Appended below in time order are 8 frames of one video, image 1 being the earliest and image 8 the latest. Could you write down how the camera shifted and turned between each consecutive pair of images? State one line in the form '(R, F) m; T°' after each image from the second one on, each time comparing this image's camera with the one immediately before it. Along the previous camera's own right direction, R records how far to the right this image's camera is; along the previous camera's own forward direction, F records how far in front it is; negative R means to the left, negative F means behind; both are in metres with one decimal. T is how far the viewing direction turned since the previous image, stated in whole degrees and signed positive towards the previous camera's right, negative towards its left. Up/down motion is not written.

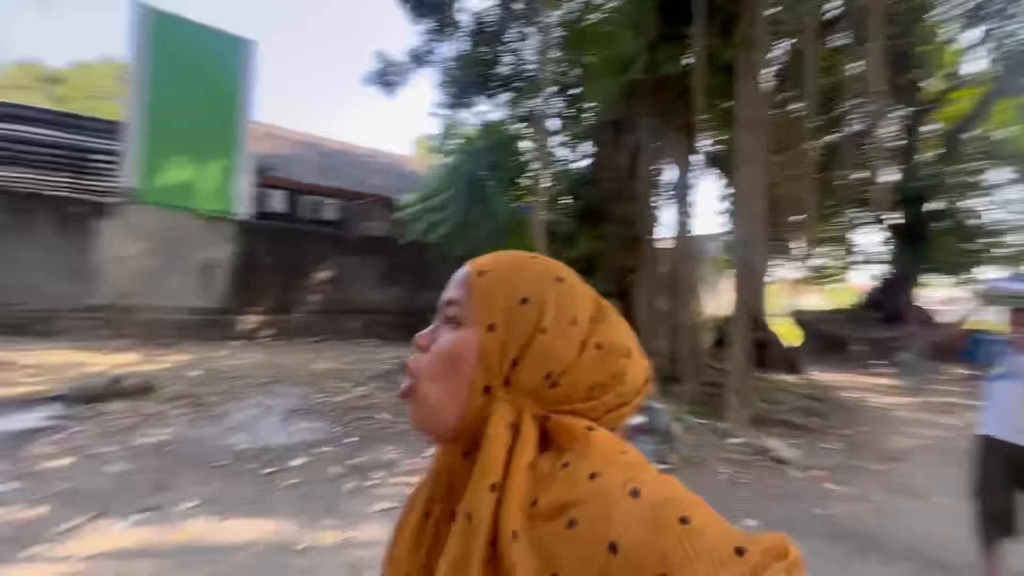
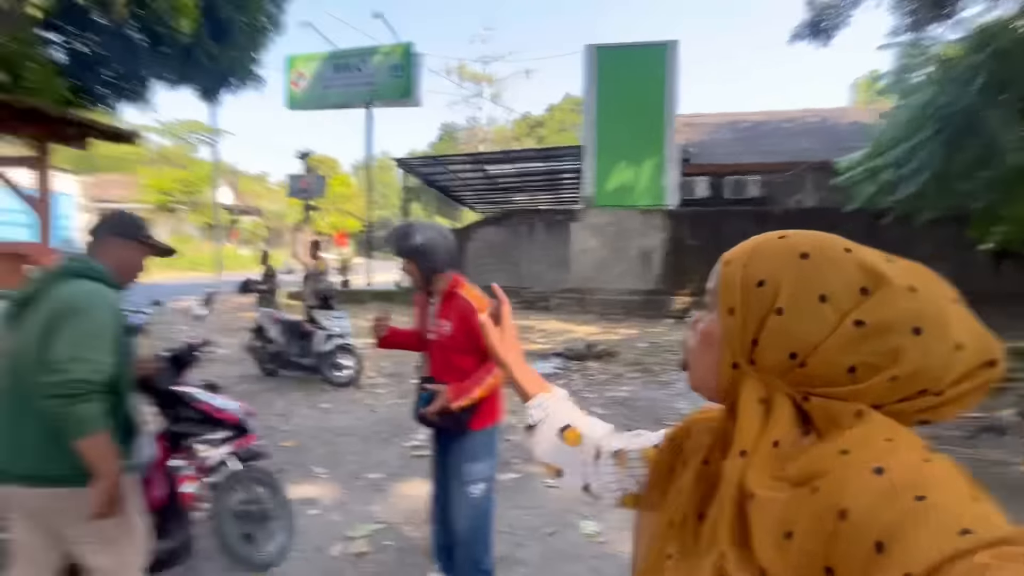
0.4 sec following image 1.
(-0.2, -0.2) m; -31°
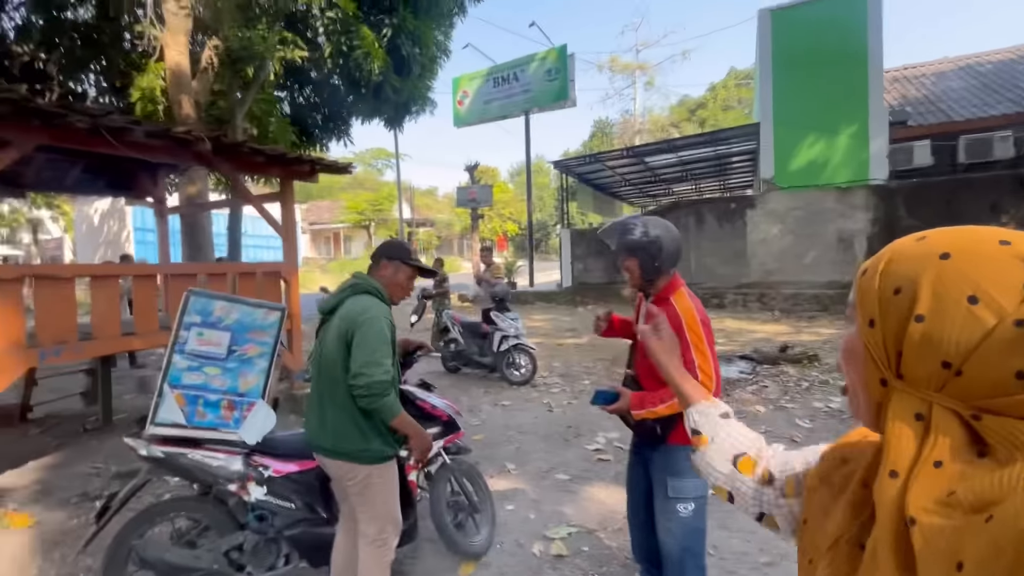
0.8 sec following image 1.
(-0.2, 0.0) m; -18°
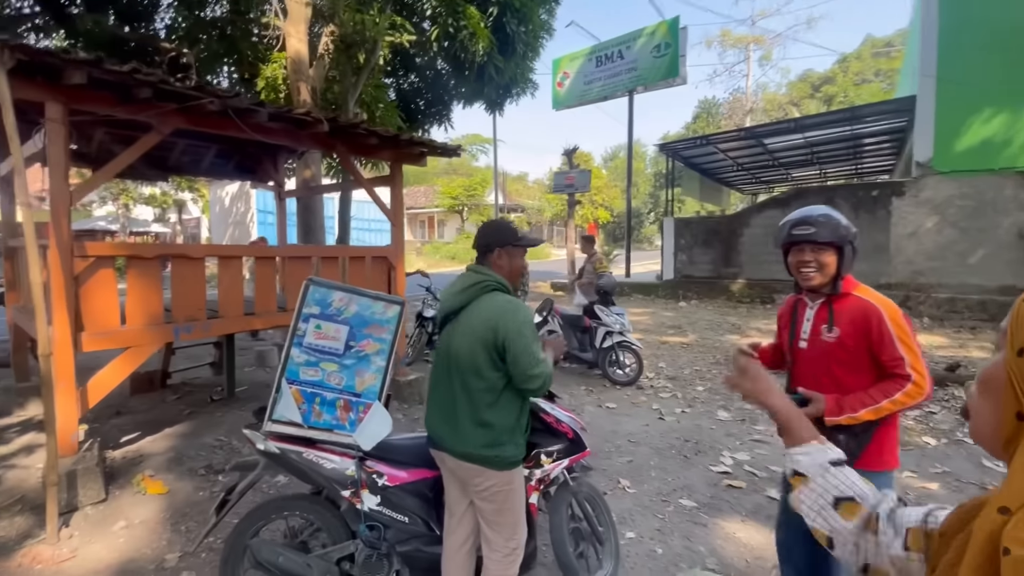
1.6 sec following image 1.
(-0.3, +0.4) m; -10°
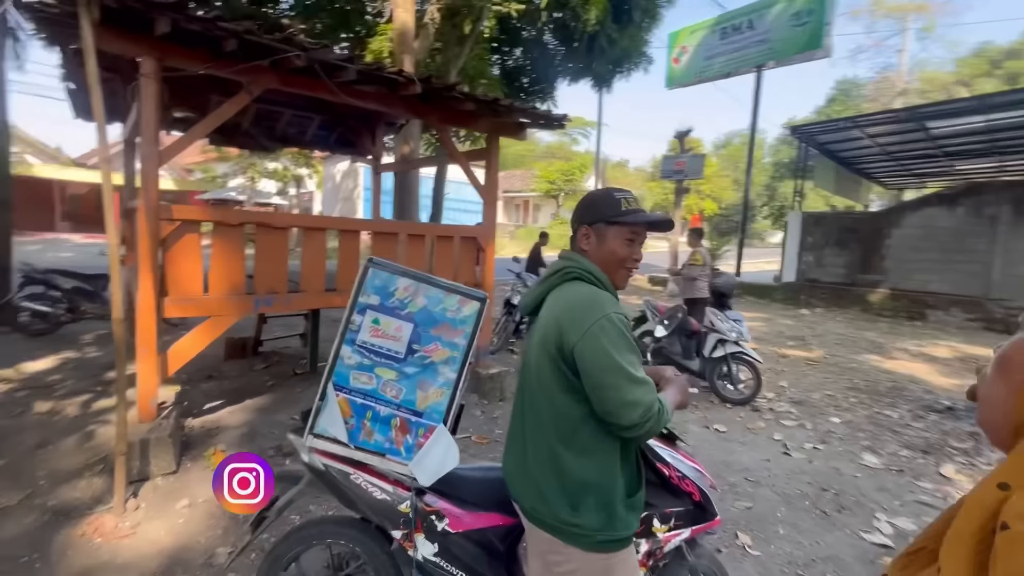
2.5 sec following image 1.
(-0.1, +0.6) m; -11°
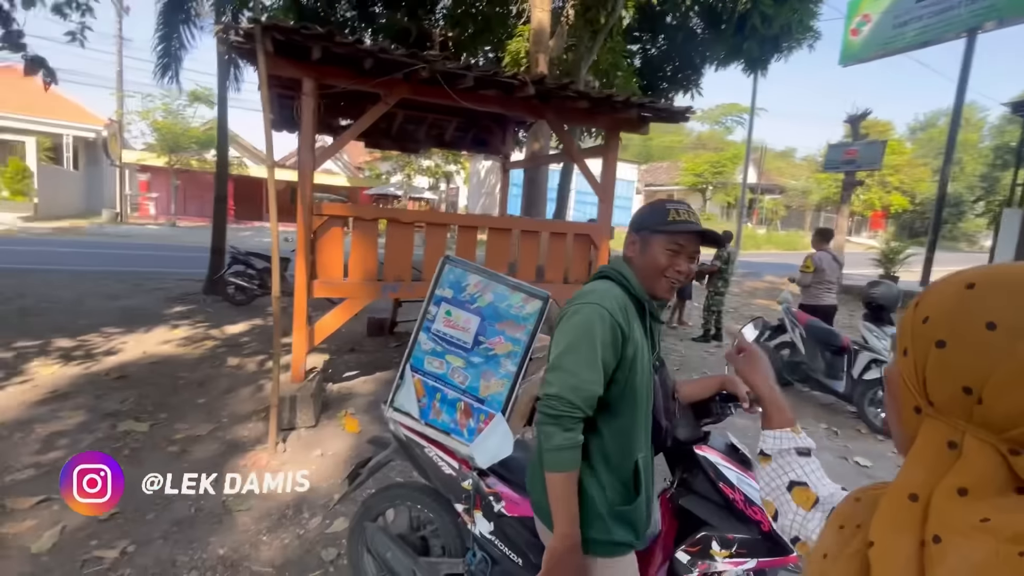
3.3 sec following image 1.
(+0.3, 0.0) m; -16°
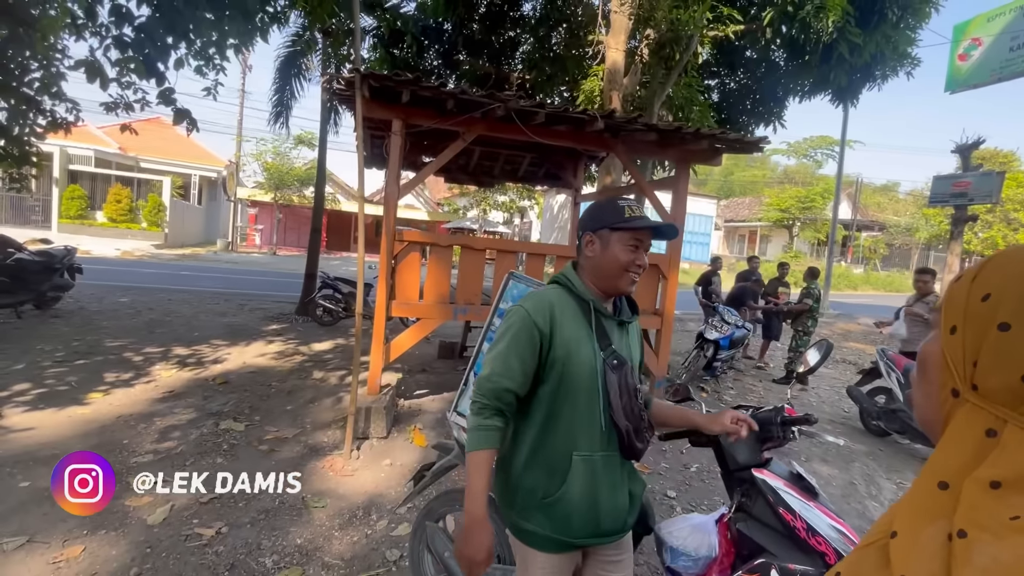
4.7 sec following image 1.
(+0.1, -0.1) m; -9°
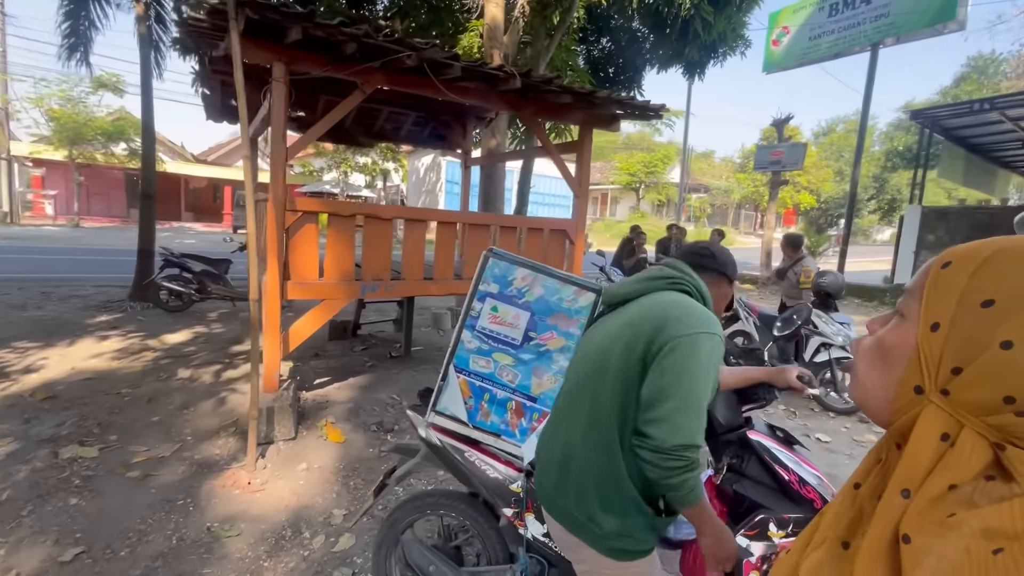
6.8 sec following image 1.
(-0.4, +0.3) m; +16°
